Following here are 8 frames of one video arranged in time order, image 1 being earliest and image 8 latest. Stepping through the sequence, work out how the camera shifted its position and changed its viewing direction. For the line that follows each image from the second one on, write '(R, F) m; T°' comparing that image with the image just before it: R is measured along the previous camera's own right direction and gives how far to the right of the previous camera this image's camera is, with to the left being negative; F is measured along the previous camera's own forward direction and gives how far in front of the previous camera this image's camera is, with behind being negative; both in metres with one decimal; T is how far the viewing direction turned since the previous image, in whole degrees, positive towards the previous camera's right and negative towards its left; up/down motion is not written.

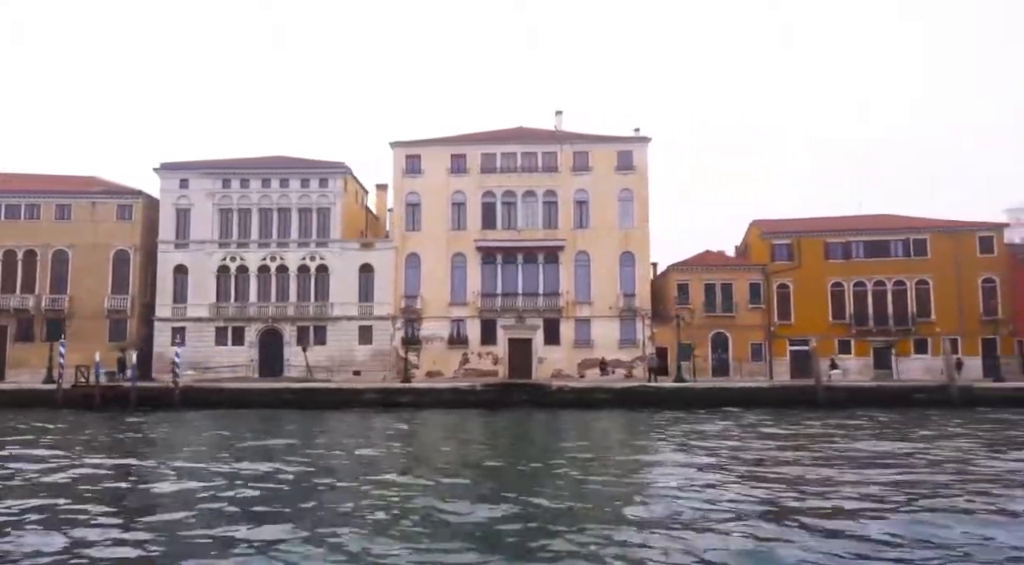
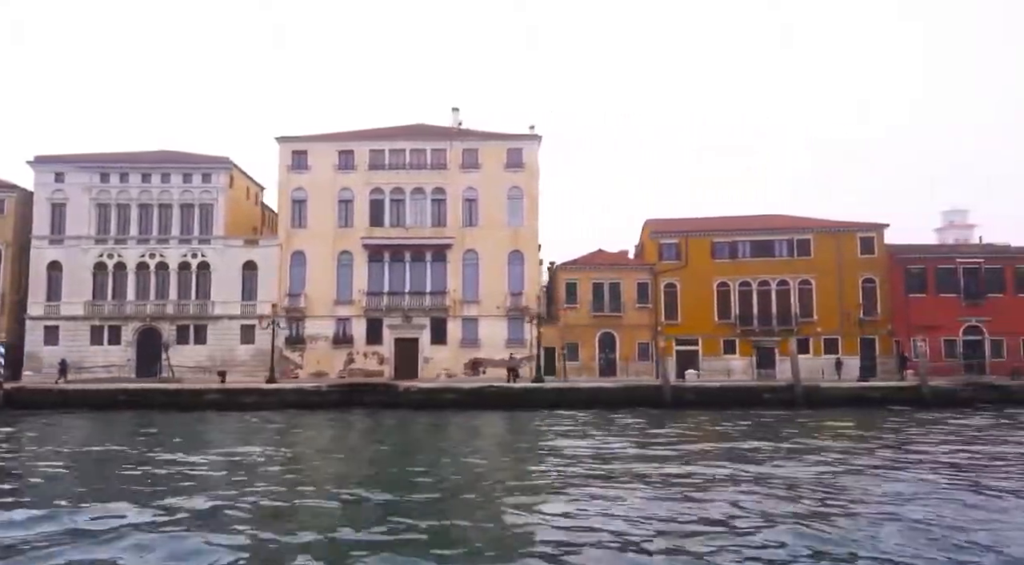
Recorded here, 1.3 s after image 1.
(+5.3, +0.5) m; +2°
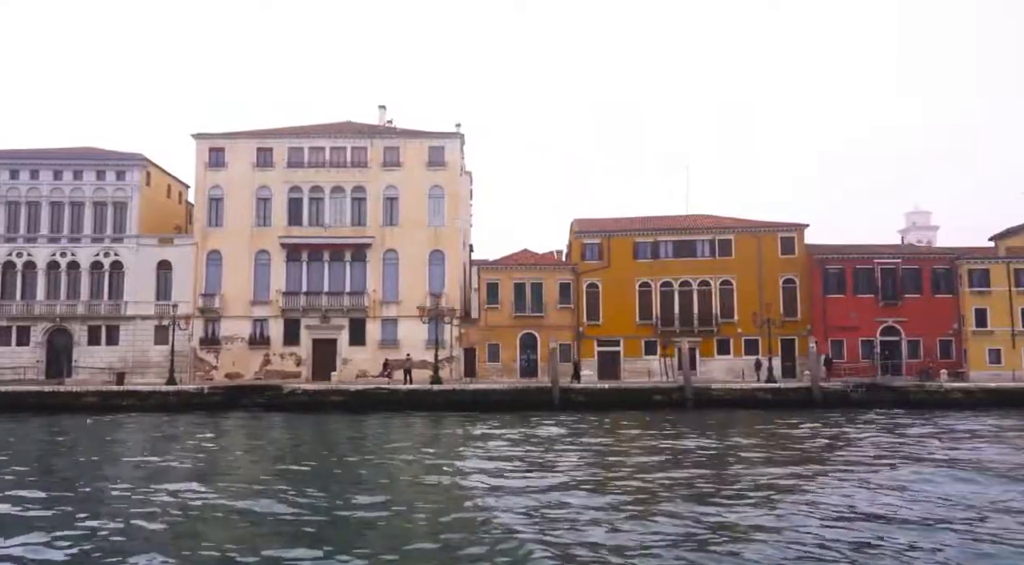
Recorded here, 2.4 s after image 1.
(+4.2, +0.6) m; +1°
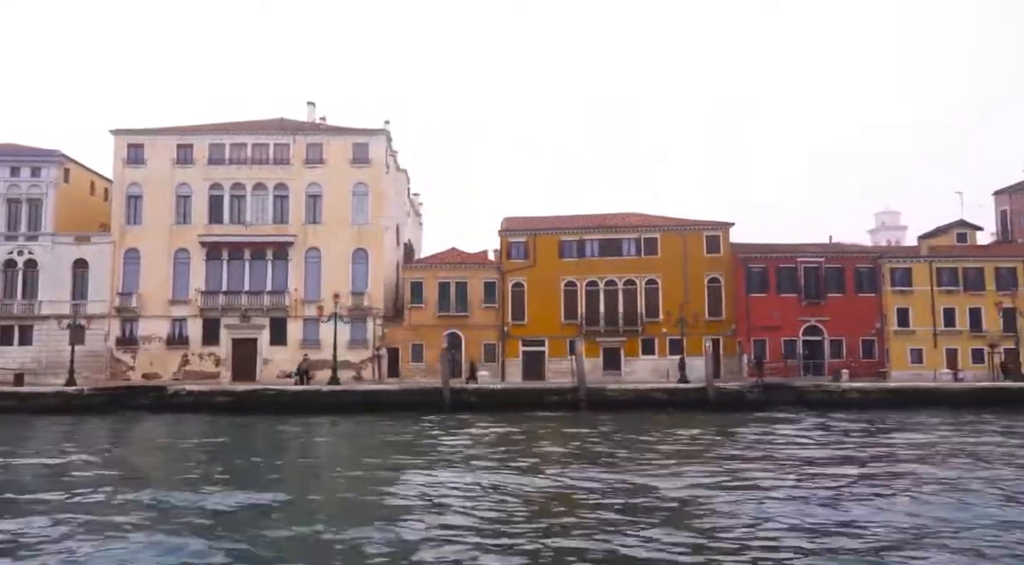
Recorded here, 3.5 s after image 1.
(+4.2, +0.7) m; +1°
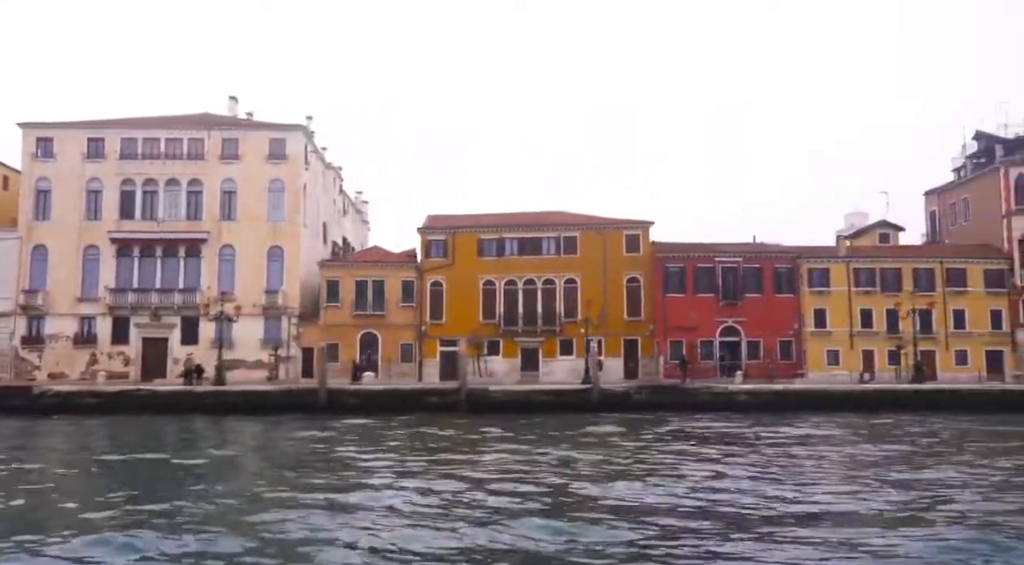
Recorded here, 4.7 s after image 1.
(+4.4, +0.8) m; +1°
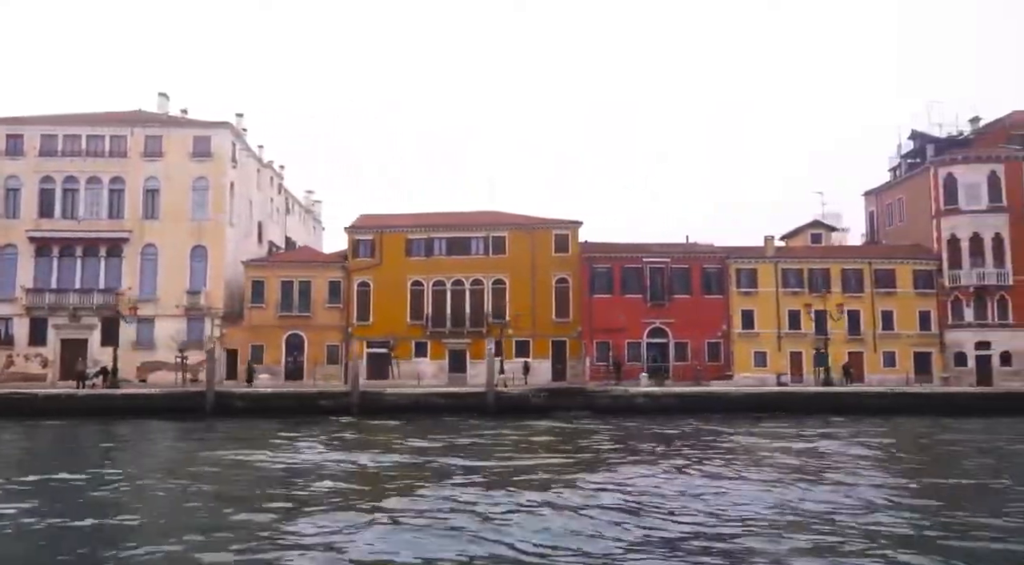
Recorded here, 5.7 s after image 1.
(+3.8, +0.7) m; +1°
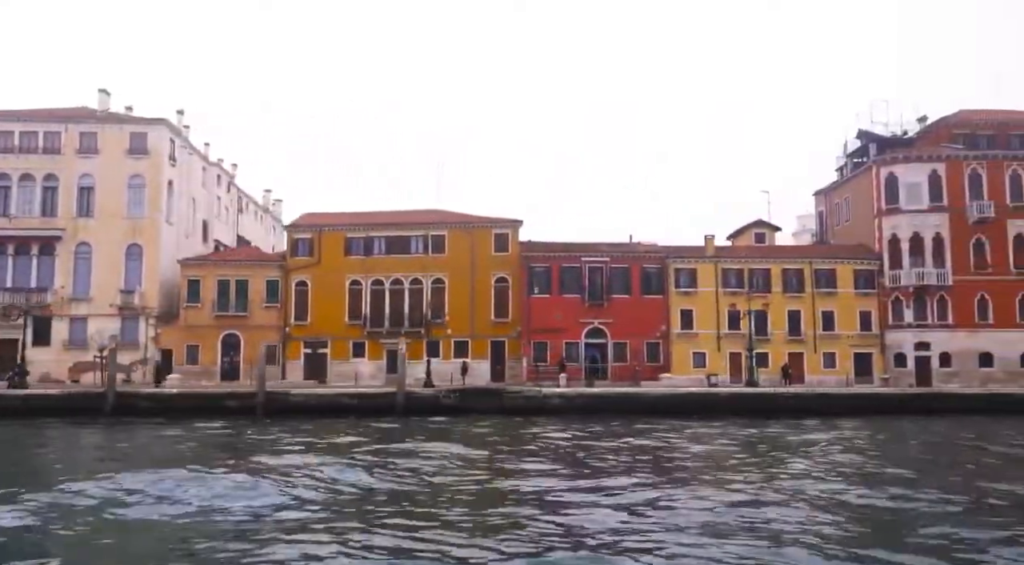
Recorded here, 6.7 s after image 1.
(+3.3, +0.6) m; 0°
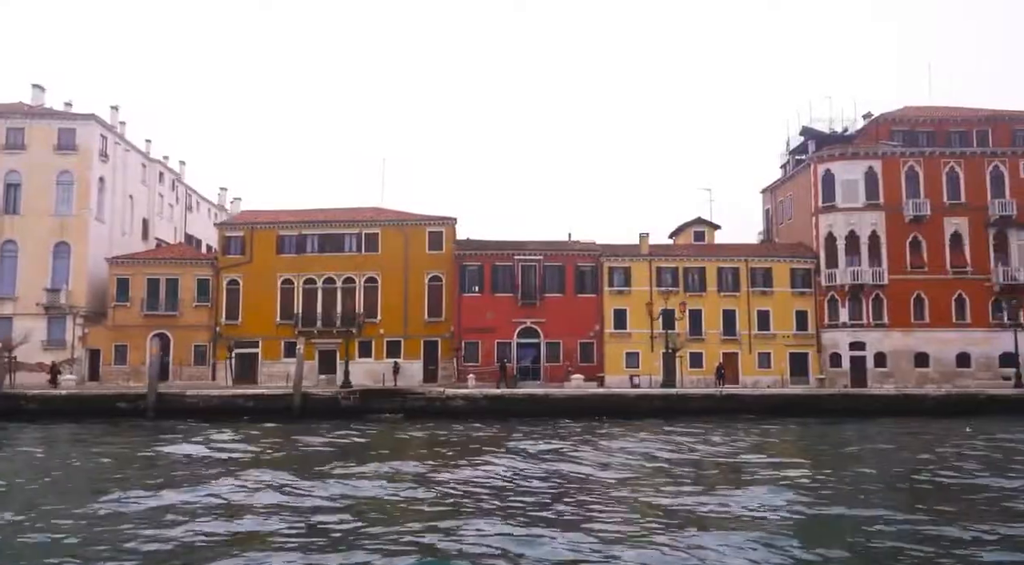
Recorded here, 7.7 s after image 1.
(+3.6, +0.8) m; 0°
